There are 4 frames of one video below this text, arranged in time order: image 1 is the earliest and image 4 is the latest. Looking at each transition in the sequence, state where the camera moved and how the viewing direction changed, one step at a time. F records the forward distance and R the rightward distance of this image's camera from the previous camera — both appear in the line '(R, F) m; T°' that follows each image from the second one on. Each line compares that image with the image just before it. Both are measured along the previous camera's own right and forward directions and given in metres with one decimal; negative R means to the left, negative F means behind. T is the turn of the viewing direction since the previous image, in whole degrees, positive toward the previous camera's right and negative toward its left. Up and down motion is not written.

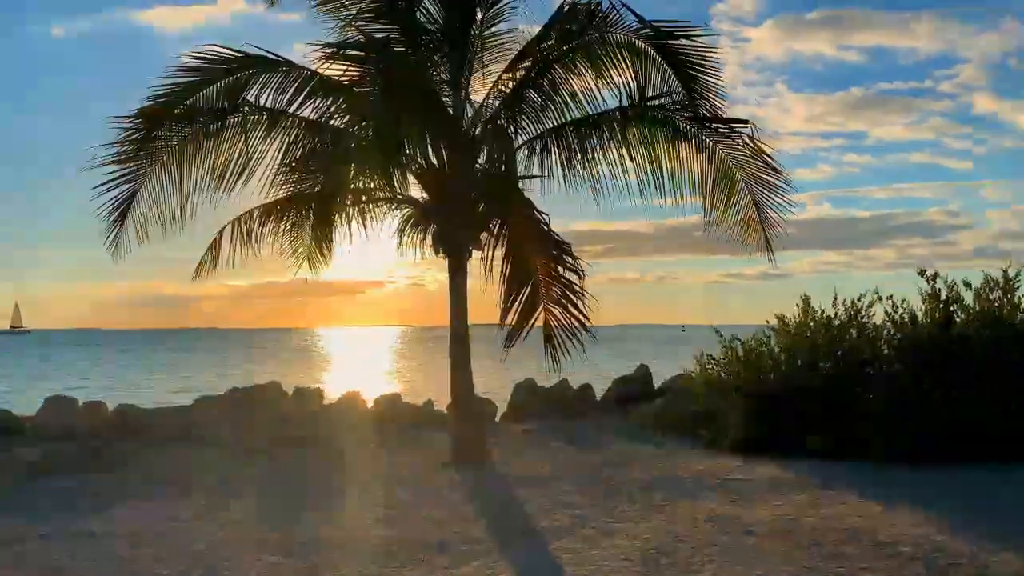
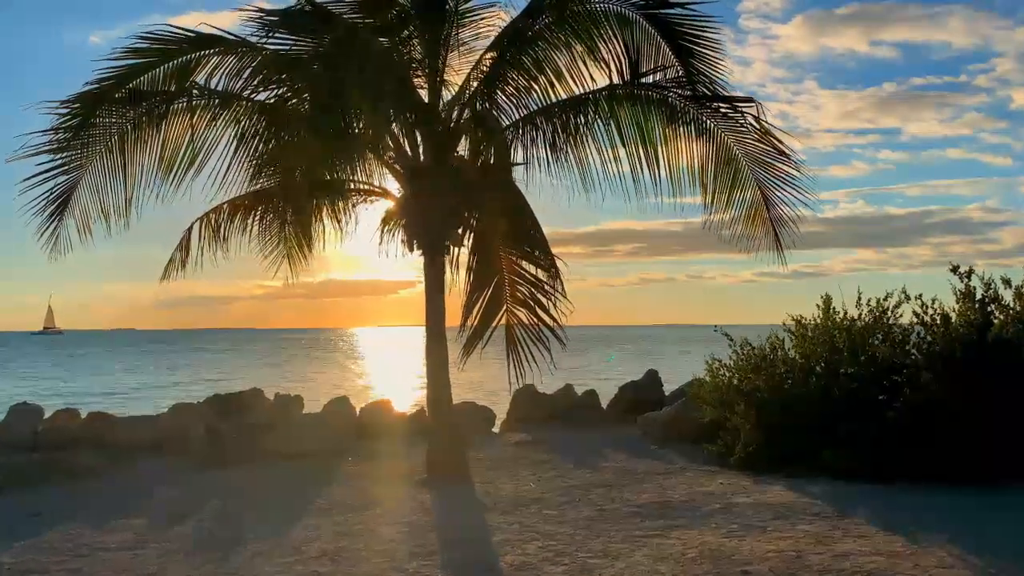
(+0.4, +0.8) m; -2°
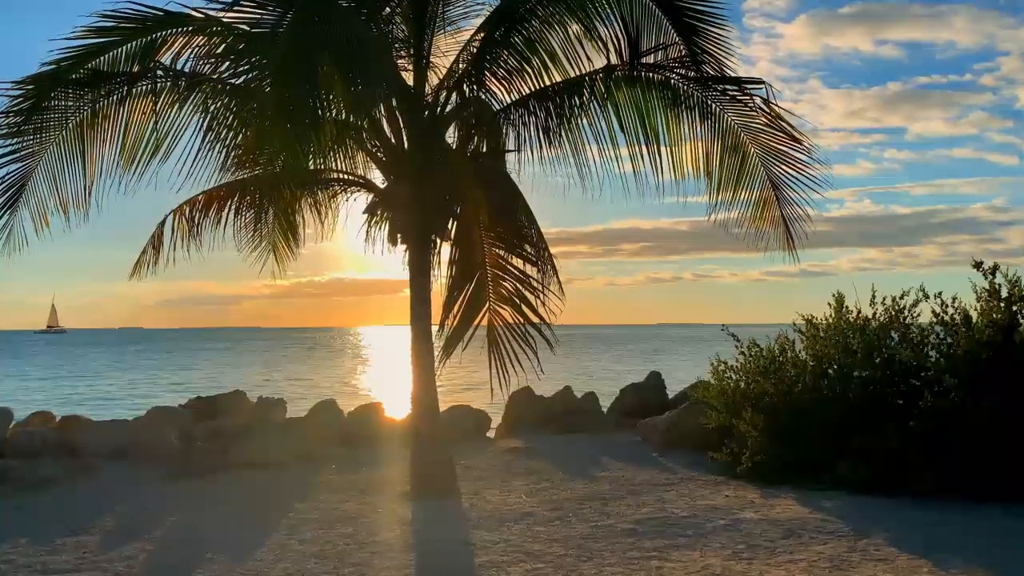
(+0.1, +0.6) m; 0°
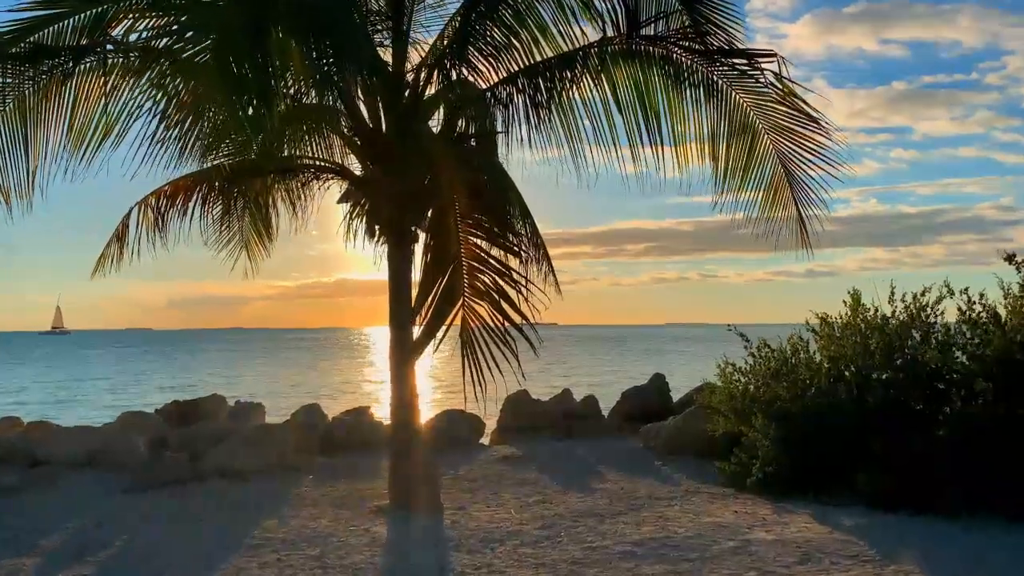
(+0.1, +0.6) m; 0°
